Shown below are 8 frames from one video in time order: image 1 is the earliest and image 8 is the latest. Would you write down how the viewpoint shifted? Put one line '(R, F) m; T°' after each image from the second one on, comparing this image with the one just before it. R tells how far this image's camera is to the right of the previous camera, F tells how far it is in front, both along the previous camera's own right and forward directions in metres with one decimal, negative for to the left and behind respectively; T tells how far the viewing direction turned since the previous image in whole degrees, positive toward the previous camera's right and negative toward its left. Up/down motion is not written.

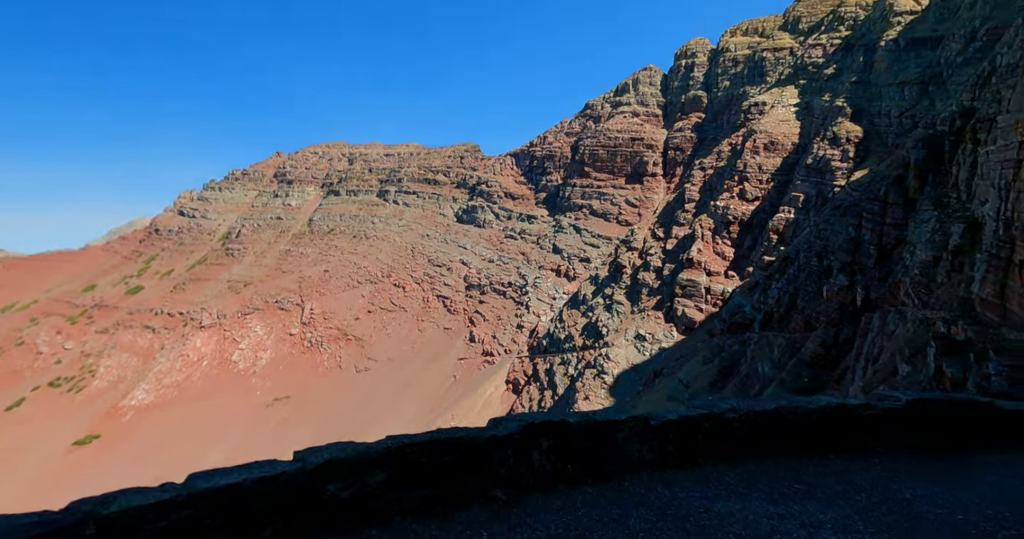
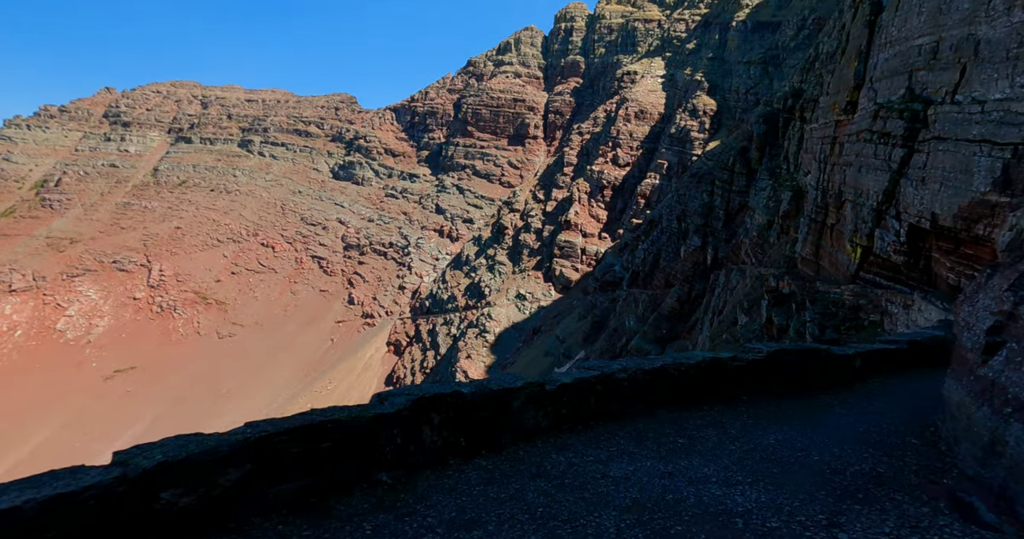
(0.0, +0.2) m; +11°
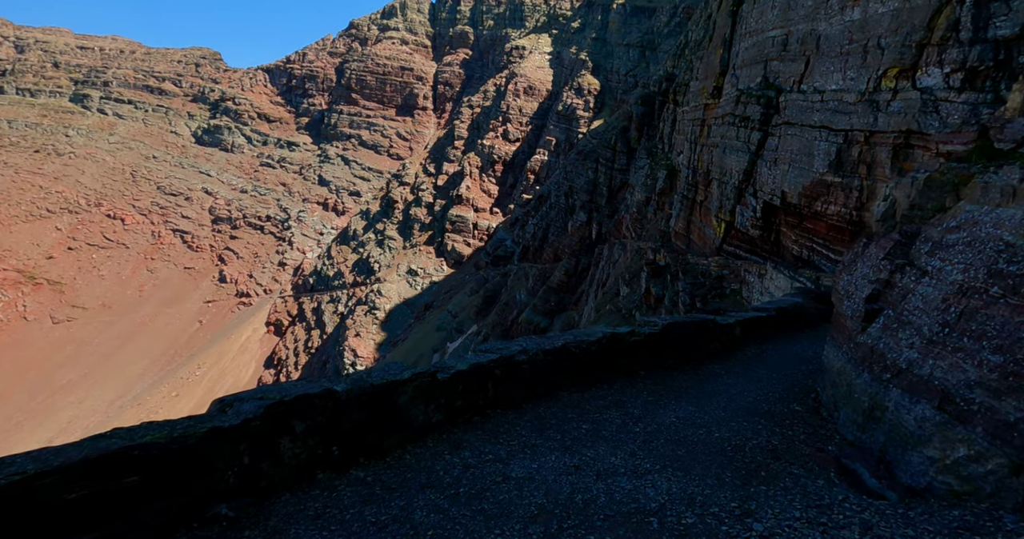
(0.0, +0.3) m; +10°
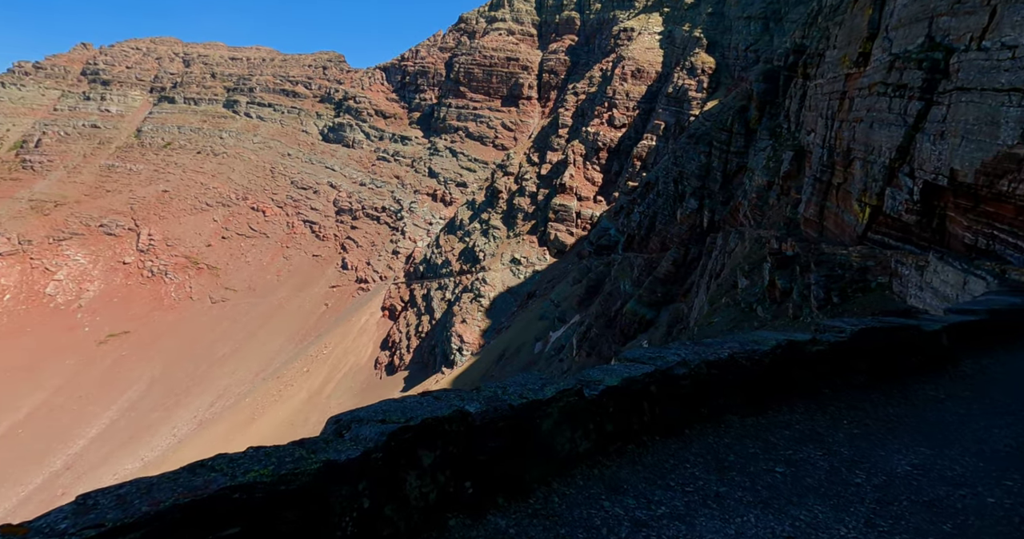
(-0.2, +0.6) m; -9°
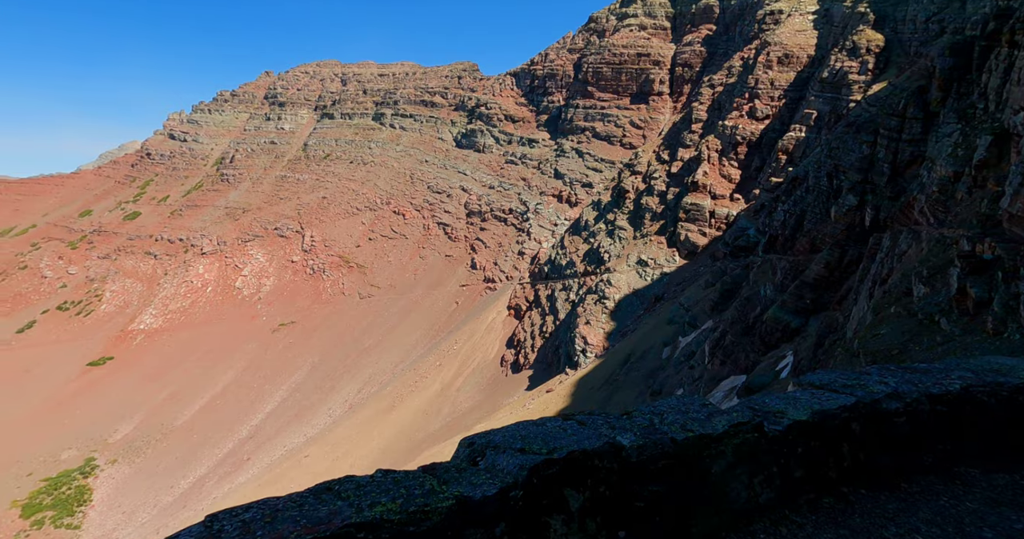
(-0.4, +1.0) m; -11°
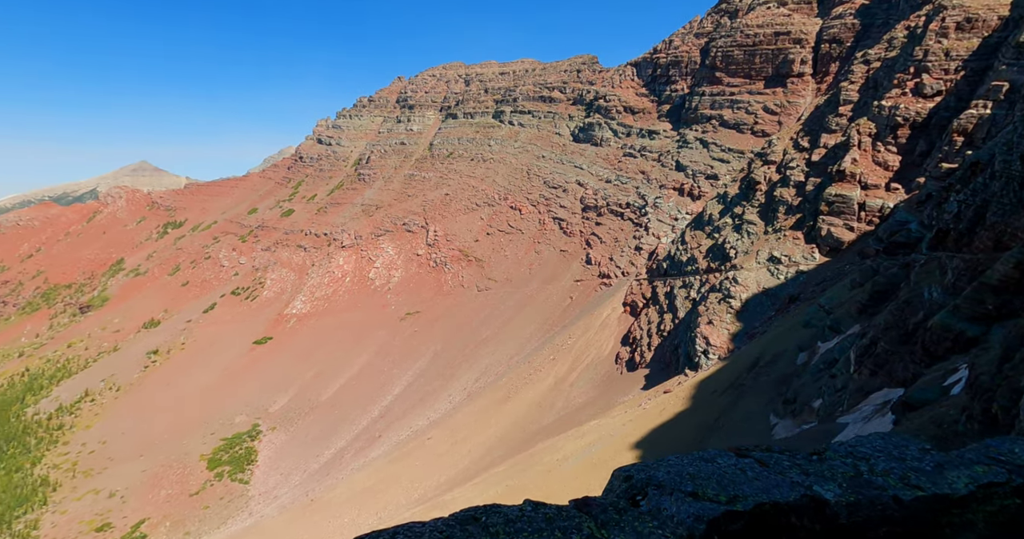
(-0.6, +1.9) m; -11°
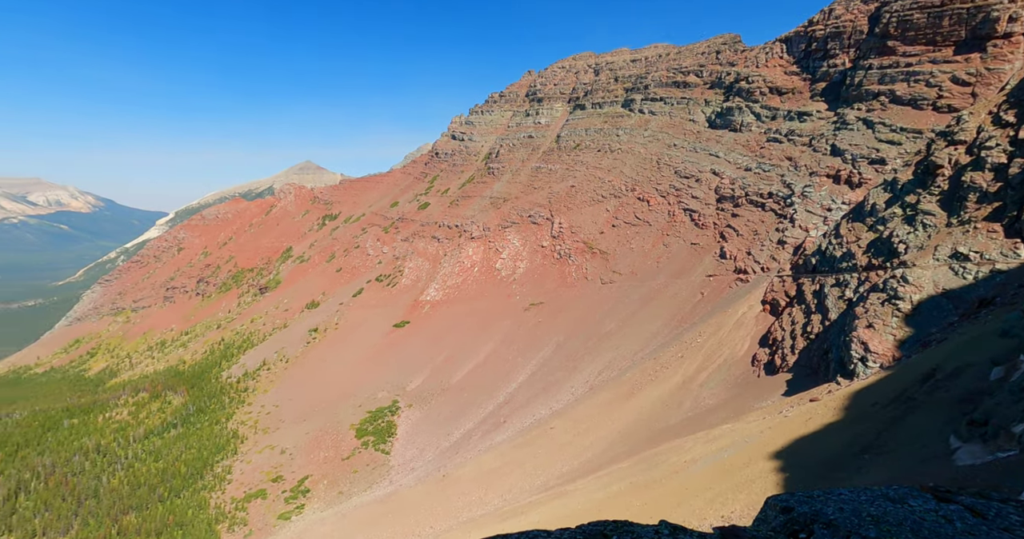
(-1.4, +3.6) m; -11°
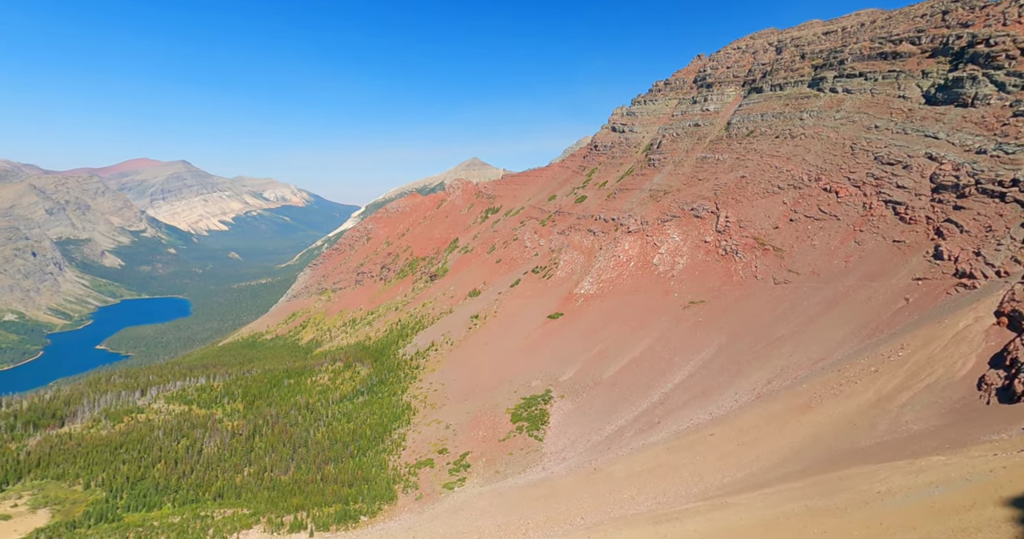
(-3.3, +8.7) m; -14°
